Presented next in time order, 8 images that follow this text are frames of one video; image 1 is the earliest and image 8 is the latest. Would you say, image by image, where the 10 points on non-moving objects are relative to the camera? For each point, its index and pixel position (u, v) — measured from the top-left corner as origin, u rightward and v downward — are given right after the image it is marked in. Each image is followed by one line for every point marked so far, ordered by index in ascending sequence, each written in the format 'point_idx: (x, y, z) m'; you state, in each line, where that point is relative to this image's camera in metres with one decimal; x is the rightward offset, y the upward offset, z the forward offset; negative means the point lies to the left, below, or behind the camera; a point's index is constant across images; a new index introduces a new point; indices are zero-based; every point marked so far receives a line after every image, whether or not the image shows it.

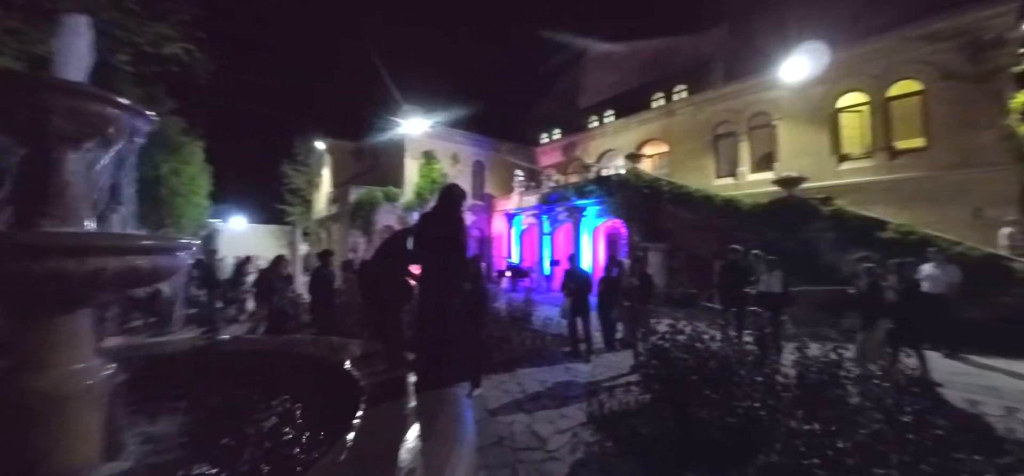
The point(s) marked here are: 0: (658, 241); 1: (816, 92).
0: (+5.1, -0.1, +14.4) m
1: (+10.7, +5.2, +14.6) m
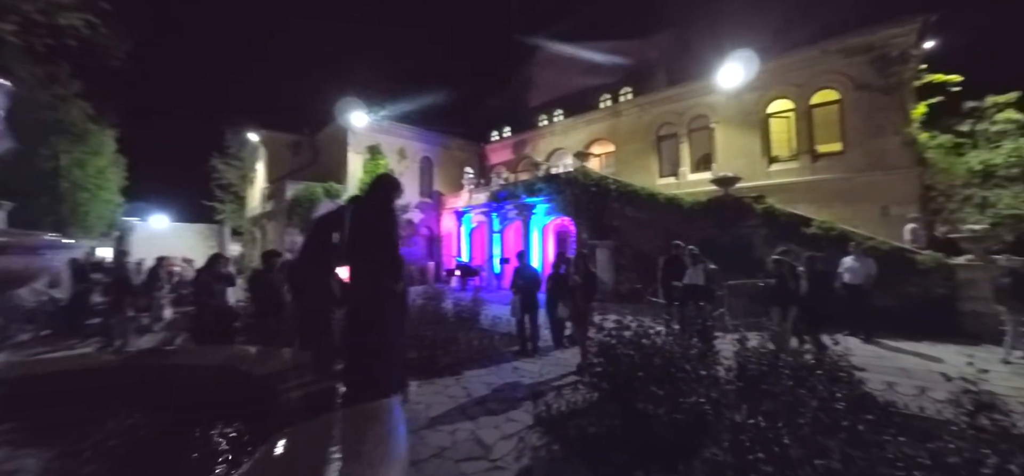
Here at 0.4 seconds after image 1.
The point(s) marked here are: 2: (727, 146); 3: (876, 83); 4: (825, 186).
0: (+3.3, 0.0, +14.7) m
1: (+8.9, +5.3, +15.5) m
2: (+8.4, +3.6, +16.0) m
3: (+11.5, +4.9, +13.1) m
4: (+10.7, +1.8, +14.1) m
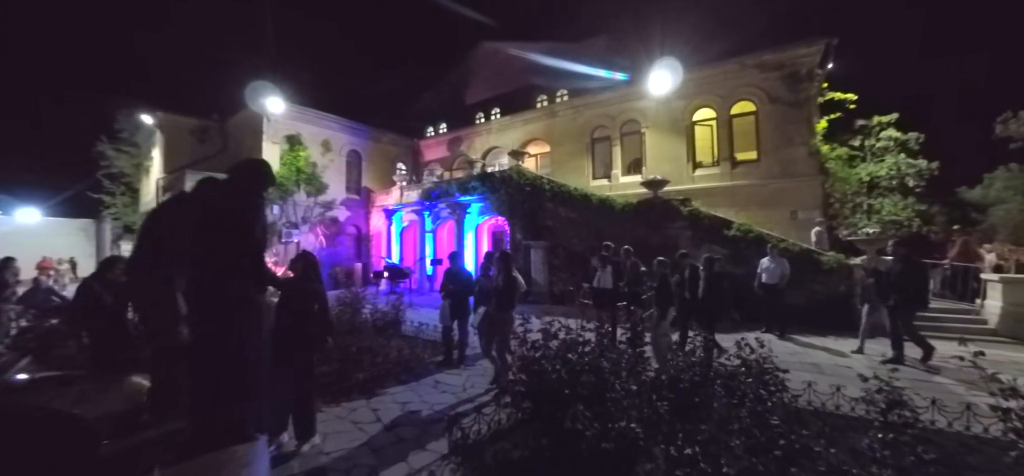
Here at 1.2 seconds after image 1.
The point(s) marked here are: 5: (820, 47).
0: (+1.0, 0.0, +14.5) m
1: (+6.4, +5.2, +16.1) m
2: (+5.8, +3.5, +16.5) m
3: (+9.4, +4.8, +14.1) m
4: (+8.4, +1.7, +15.0) m
5: (+9.9, +6.1, +13.3) m
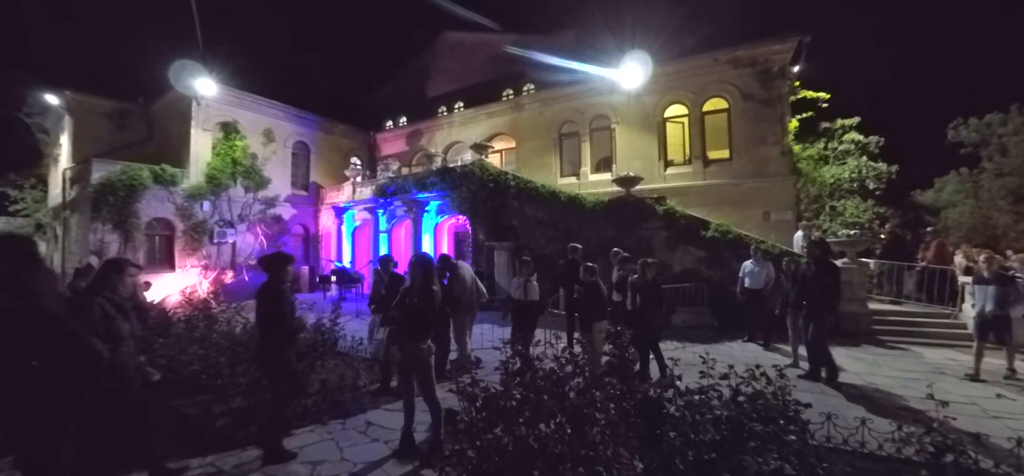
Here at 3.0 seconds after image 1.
0: (-0.3, 0.0, +13.3) m
1: (+5.0, +5.2, +15.4) m
2: (+4.4, +3.4, +15.8) m
3: (+8.2, +4.7, +13.7) m
4: (+7.1, +1.6, +14.4) m
5: (+8.8, +6.1, +12.9) m
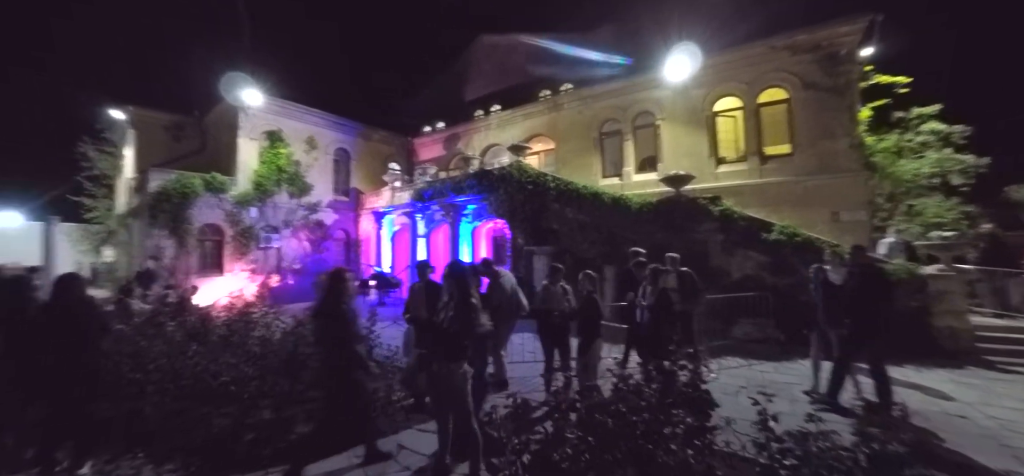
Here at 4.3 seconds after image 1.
0: (+1.0, -0.2, +12.8) m
1: (+6.4, +5.0, +14.4) m
2: (+5.8, +3.3, +14.9) m
3: (+9.4, +4.7, +12.4) m
4: (+8.4, +1.5, +13.2) m
5: (+9.9, +6.0, +11.6) m
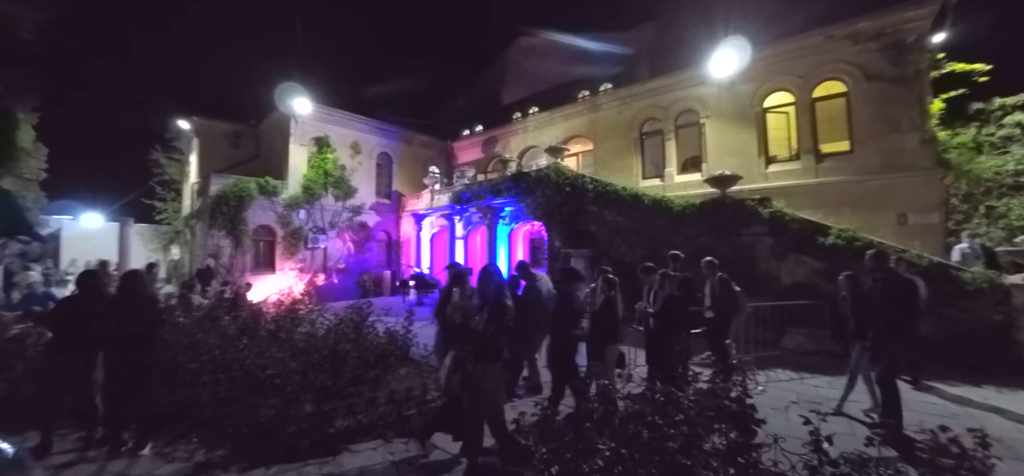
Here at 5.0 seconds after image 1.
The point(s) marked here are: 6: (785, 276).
0: (+2.1, -0.3, +12.6) m
1: (+7.7, +4.9, +13.8) m
2: (+7.1, +3.2, +14.2) m
3: (+10.4, +4.5, +11.5) m
4: (+9.5, +1.4, +12.4) m
5: (+10.9, +5.9, +10.6) m
6: (+6.7, -0.9, +10.1) m
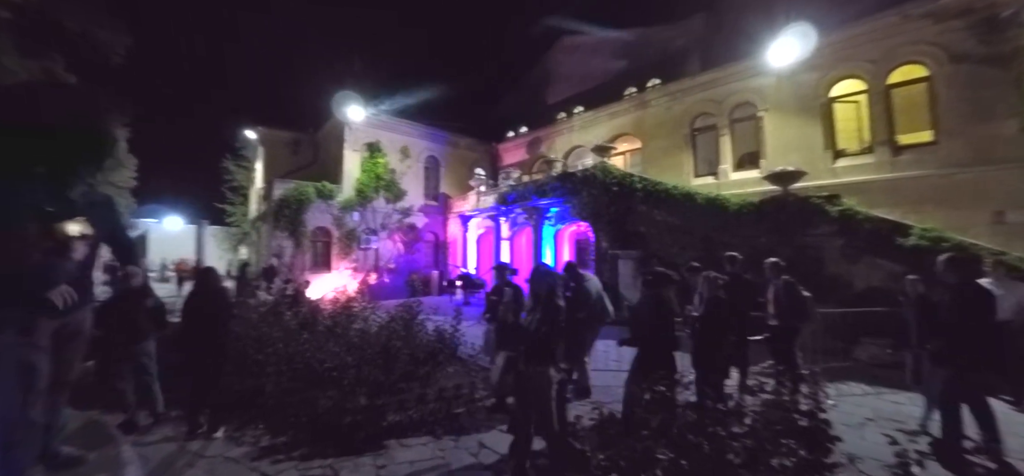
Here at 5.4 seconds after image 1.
0: (+3.5, -0.3, +12.2) m
1: (+9.2, +4.9, +12.8) m
2: (+8.6, +3.2, +13.4) m
3: (+11.6, +4.5, +10.3) m
4: (+10.8, +1.4, +11.3) m
5: (+12.0, +5.9, +9.4) m
6: (+7.7, -0.9, +9.3) m
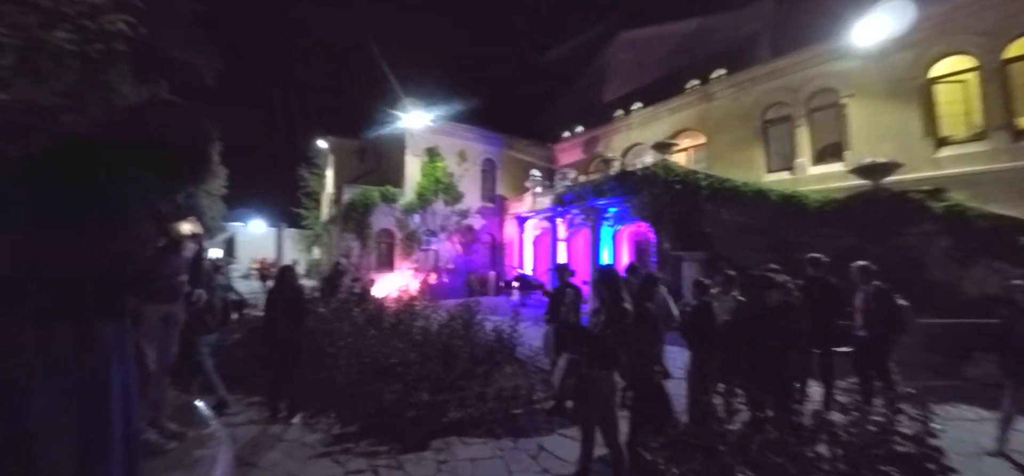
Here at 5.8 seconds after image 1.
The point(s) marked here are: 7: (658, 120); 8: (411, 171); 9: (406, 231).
0: (+5.1, -0.3, +11.6) m
1: (+10.8, +4.9, +11.5) m
2: (+10.4, +3.2, +12.1) m
3: (+12.9, +4.6, +8.6) m
4: (+12.2, +1.4, +9.7) m
5: (+13.2, +5.9, +7.7) m
6: (+8.9, -0.9, +8.1) m
7: (+6.2, +5.0, +17.5) m
8: (-4.7, +3.1, +19.6) m
9: (-4.8, +0.3, +18.9) m
